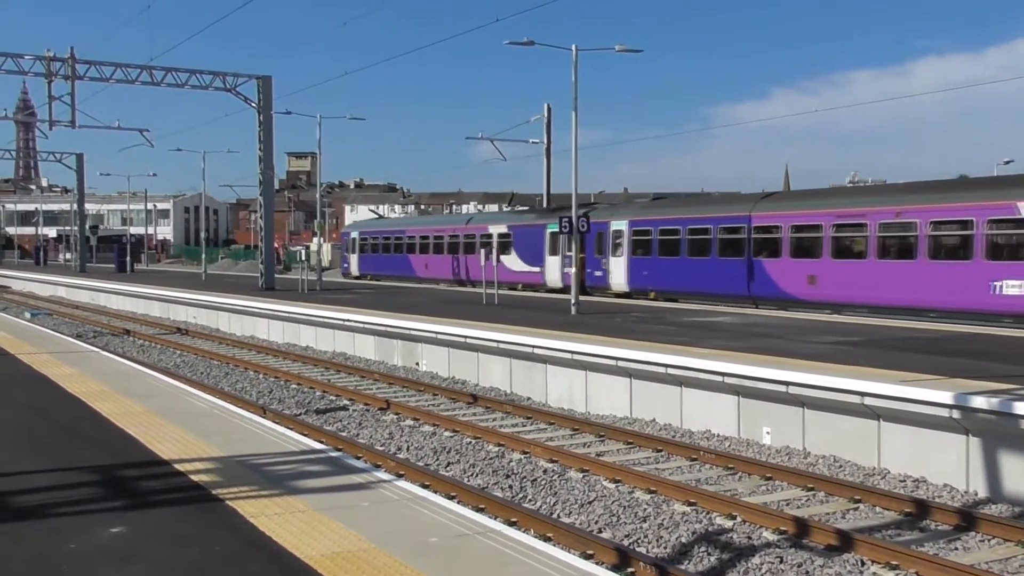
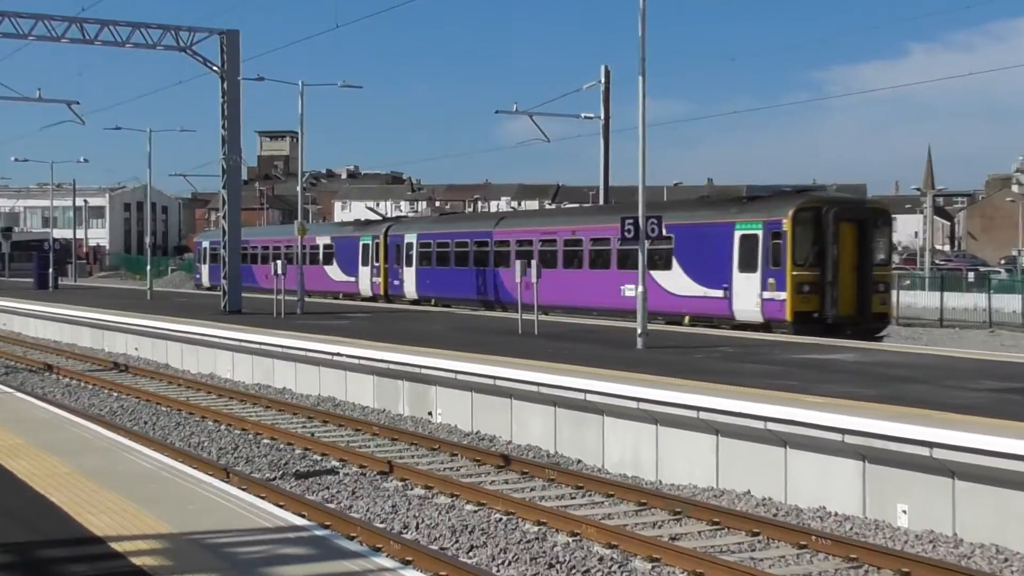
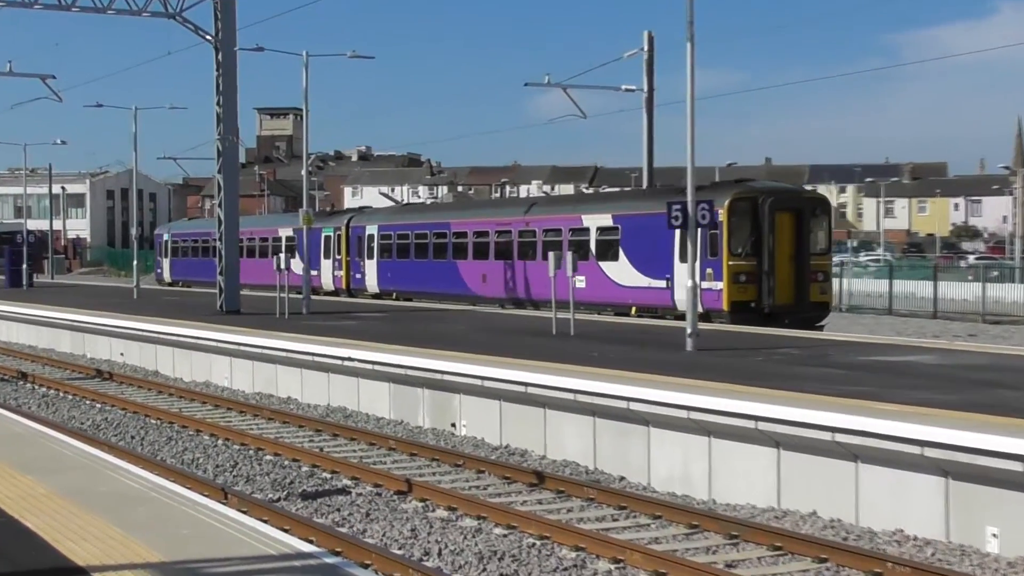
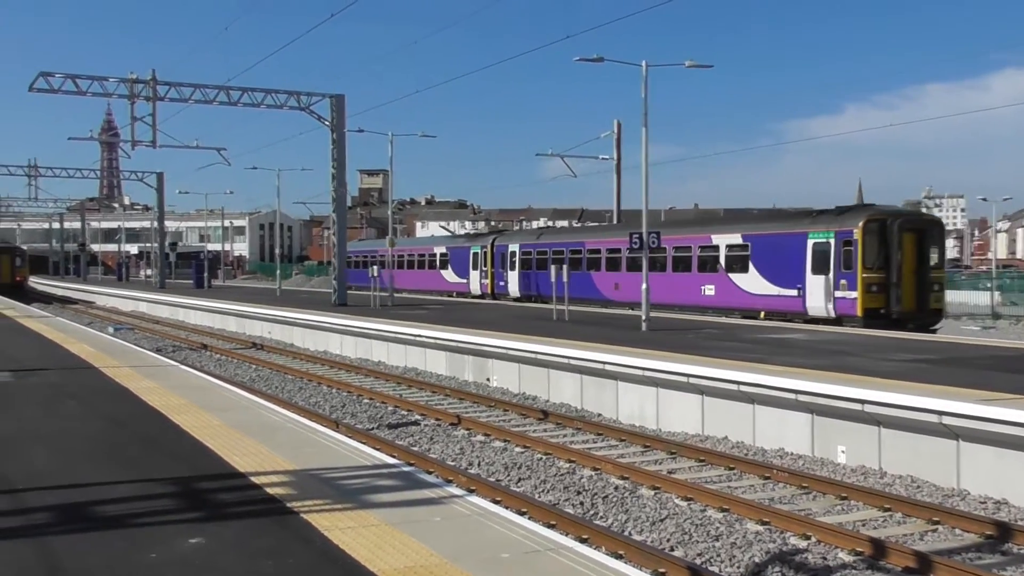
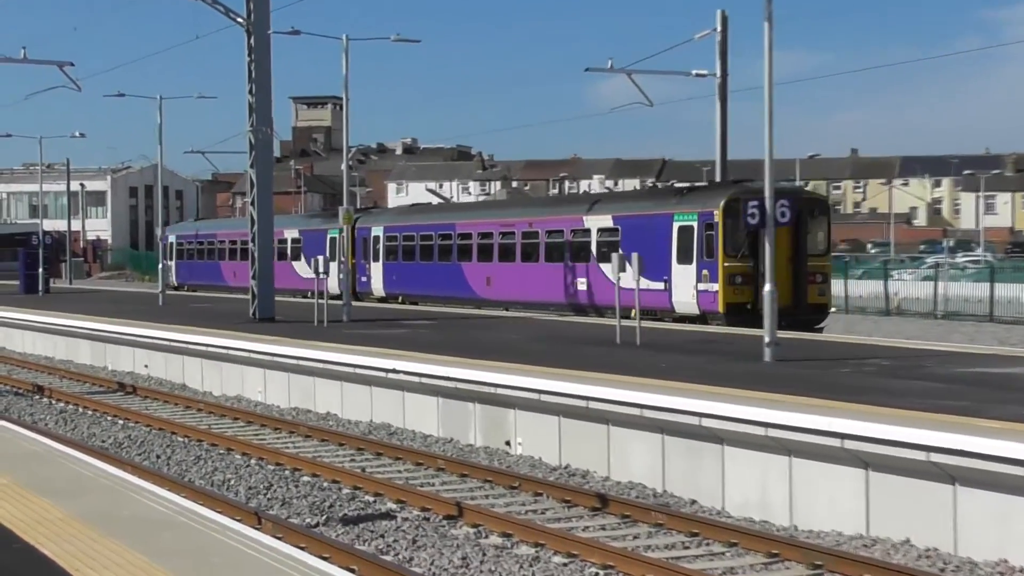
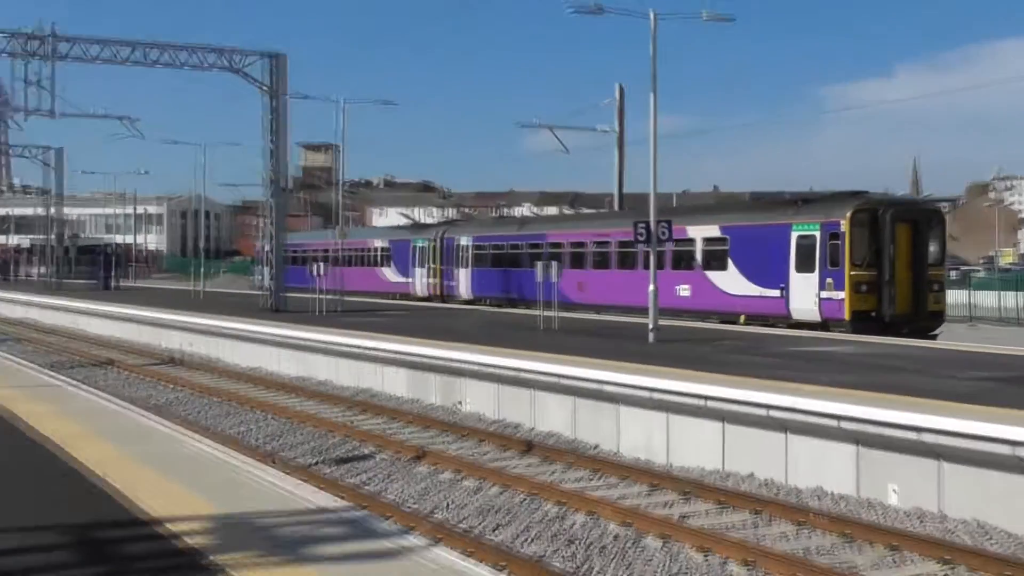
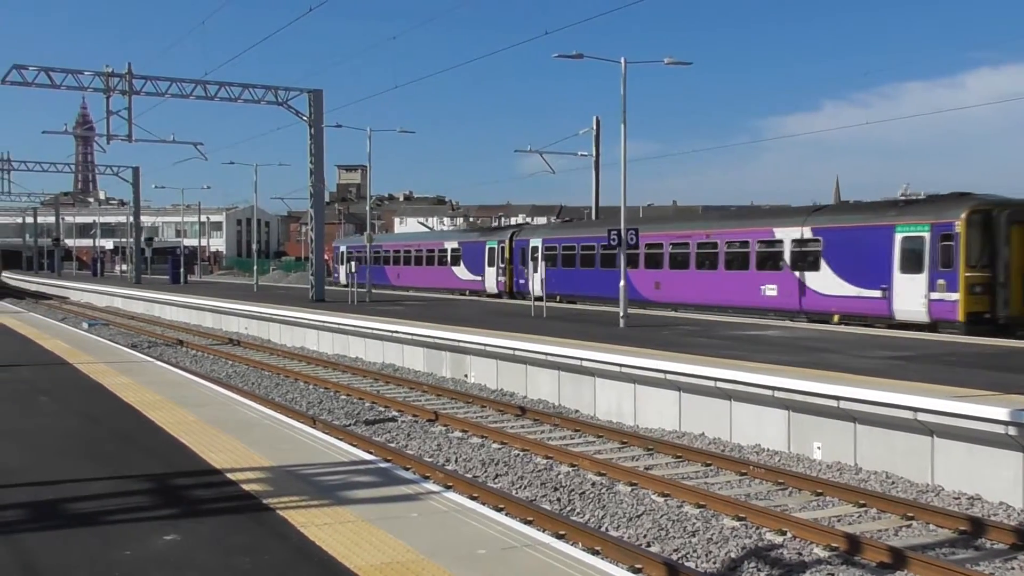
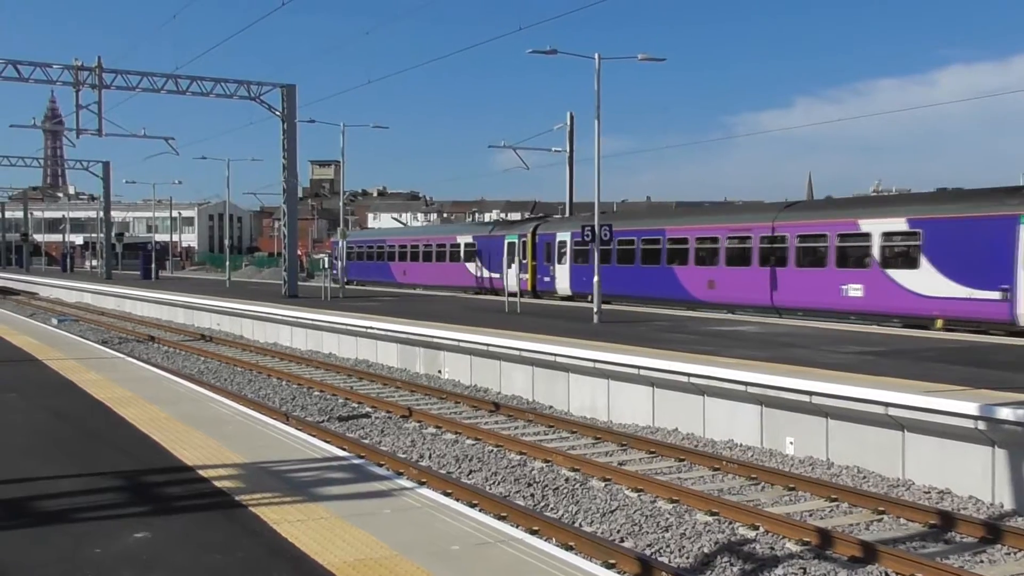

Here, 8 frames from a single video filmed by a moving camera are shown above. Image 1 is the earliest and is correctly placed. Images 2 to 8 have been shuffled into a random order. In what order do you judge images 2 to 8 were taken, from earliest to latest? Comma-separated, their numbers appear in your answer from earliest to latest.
8, 7, 4, 6, 2, 3, 5
